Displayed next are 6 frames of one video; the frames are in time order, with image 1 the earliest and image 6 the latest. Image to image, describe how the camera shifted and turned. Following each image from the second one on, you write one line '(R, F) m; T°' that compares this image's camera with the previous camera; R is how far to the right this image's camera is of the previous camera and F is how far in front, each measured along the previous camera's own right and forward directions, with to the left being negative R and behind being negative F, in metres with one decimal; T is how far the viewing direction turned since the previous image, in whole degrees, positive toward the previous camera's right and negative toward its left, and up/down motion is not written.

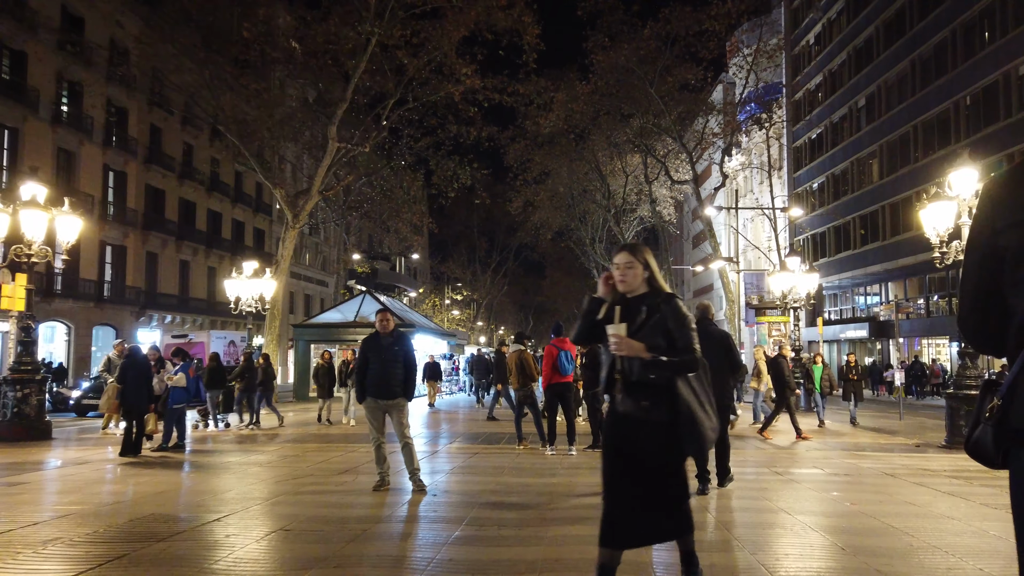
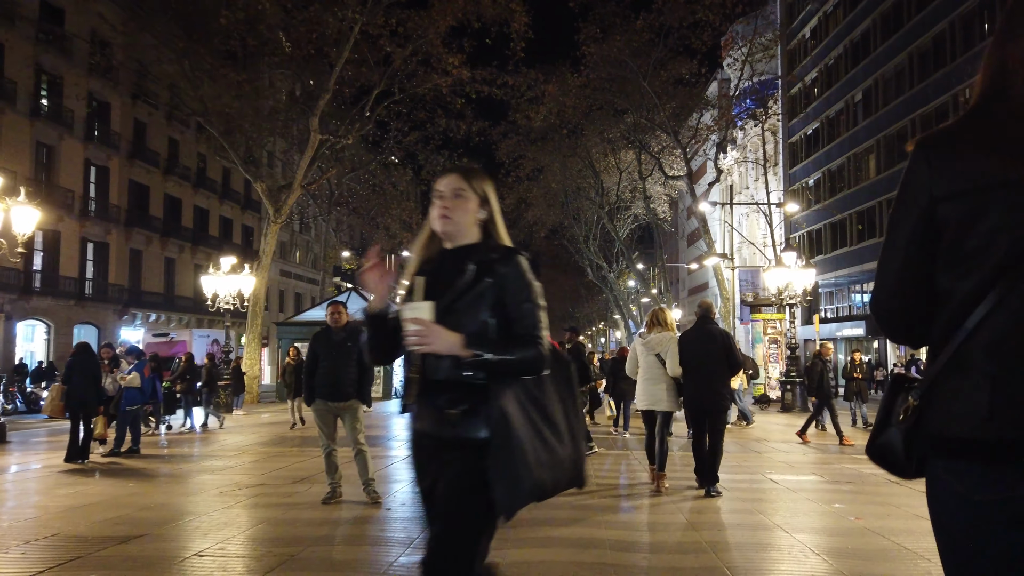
(+0.2, +0.7) m; 0°
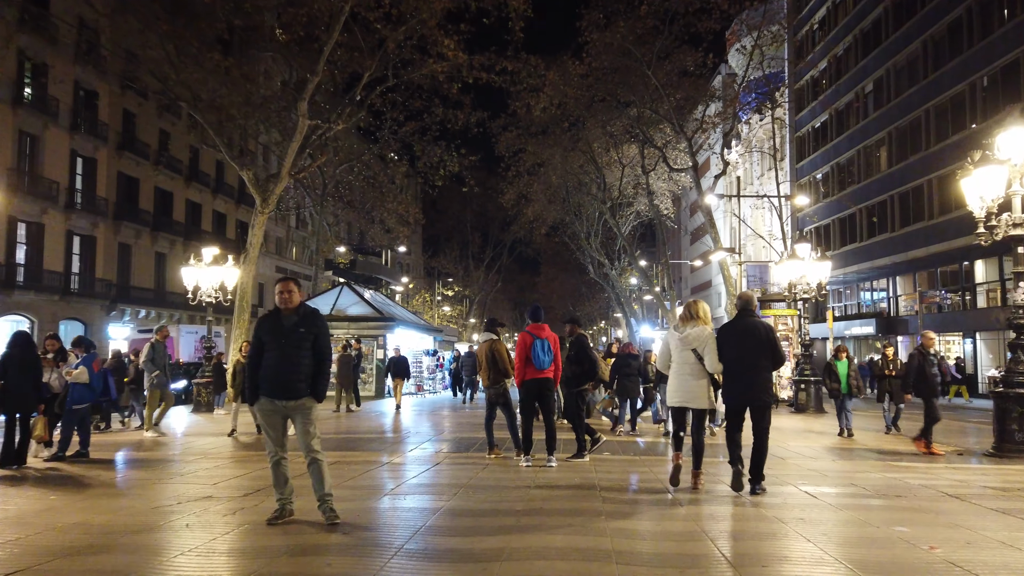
(+0.1, +1.1) m; 0°
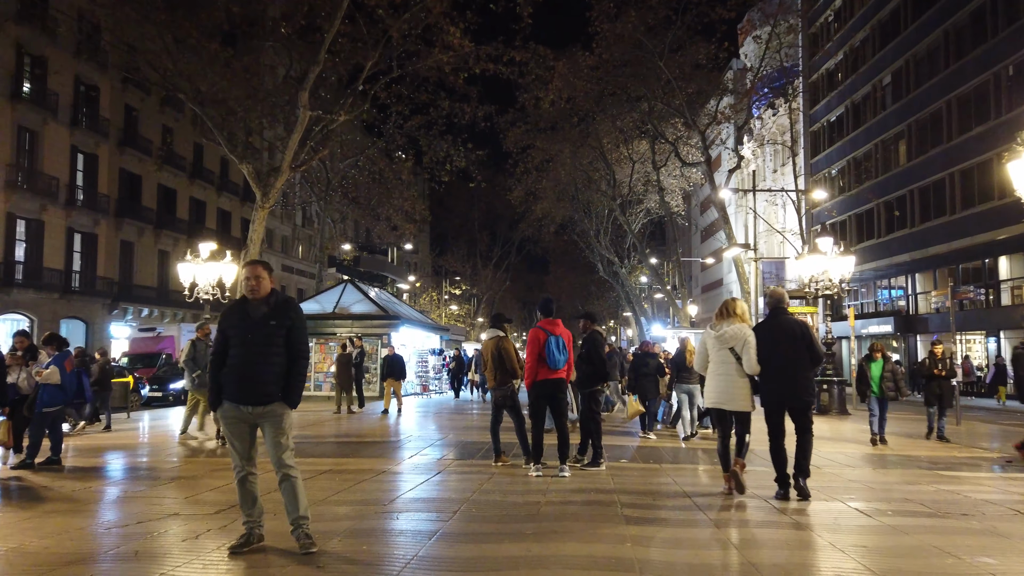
(0.0, +0.7) m; -1°
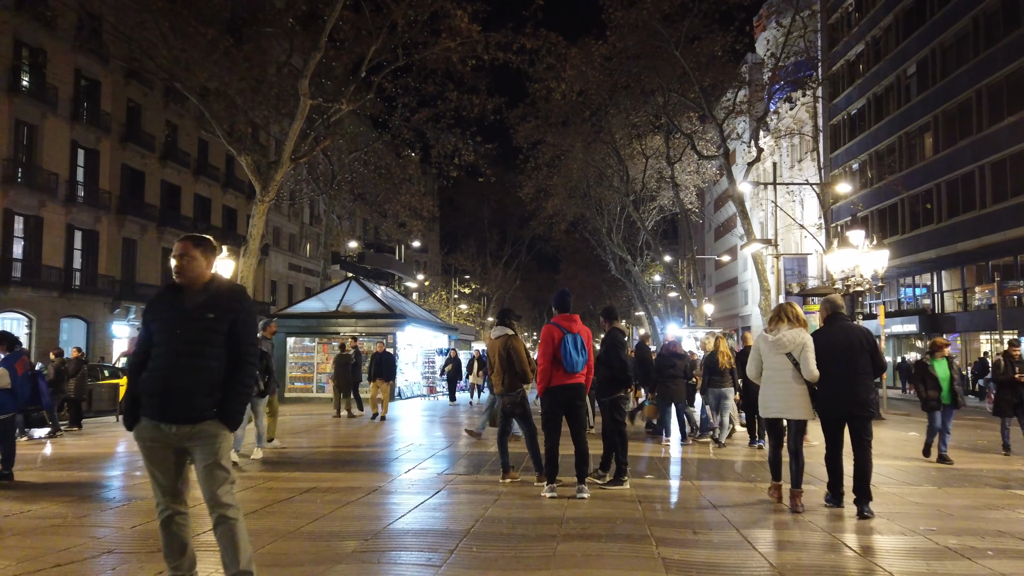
(0.0, +1.0) m; -1°
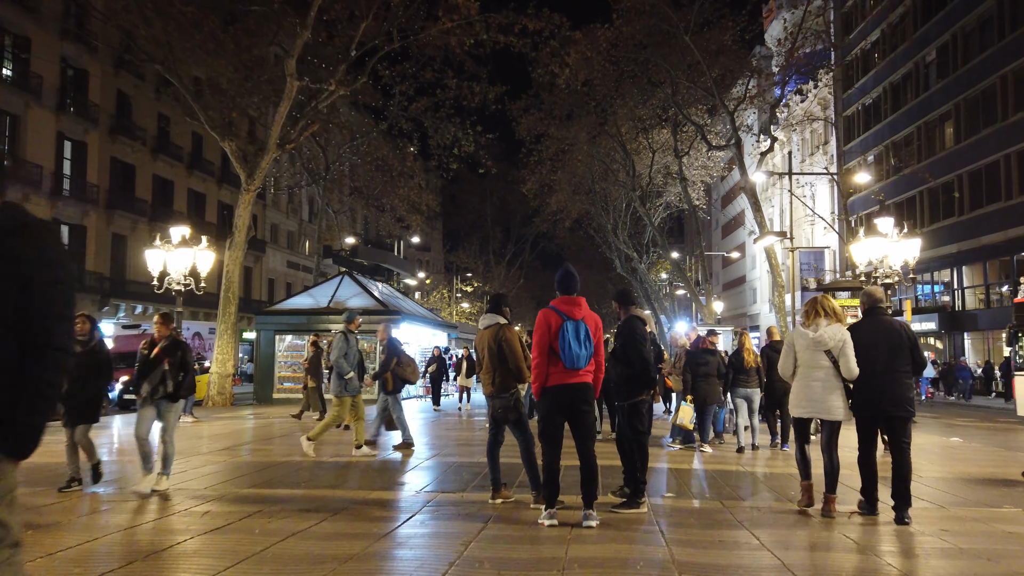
(+0.5, +1.2) m; -1°
